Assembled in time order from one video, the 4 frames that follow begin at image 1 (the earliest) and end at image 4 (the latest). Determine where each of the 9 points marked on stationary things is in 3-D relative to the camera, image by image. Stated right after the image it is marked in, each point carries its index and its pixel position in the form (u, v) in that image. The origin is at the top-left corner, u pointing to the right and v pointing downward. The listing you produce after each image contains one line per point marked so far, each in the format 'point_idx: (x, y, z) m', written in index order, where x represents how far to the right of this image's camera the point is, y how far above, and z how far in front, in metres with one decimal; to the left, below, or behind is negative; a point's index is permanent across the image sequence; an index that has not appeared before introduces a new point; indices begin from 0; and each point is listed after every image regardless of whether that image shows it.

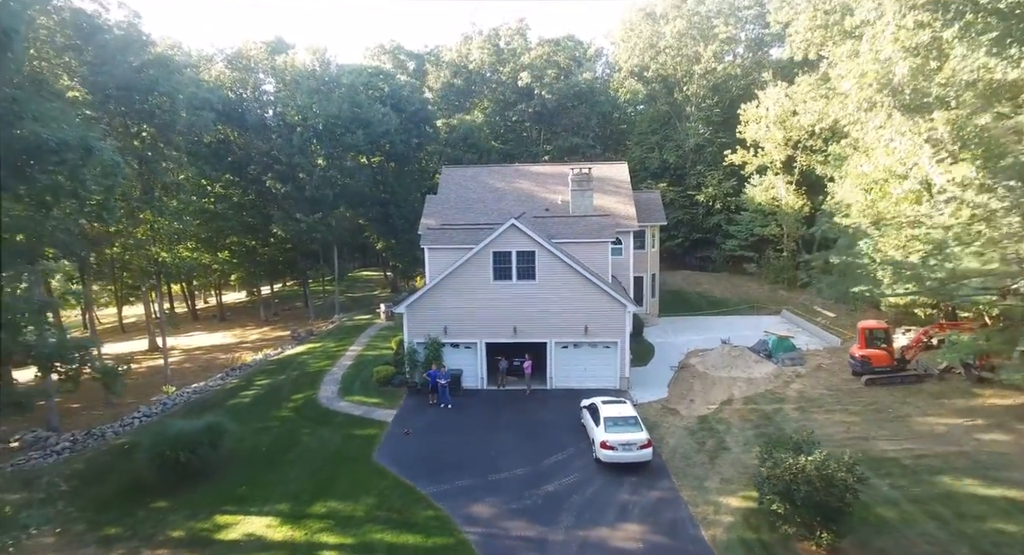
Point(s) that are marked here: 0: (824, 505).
0: (+4.9, -3.6, +10.0) m
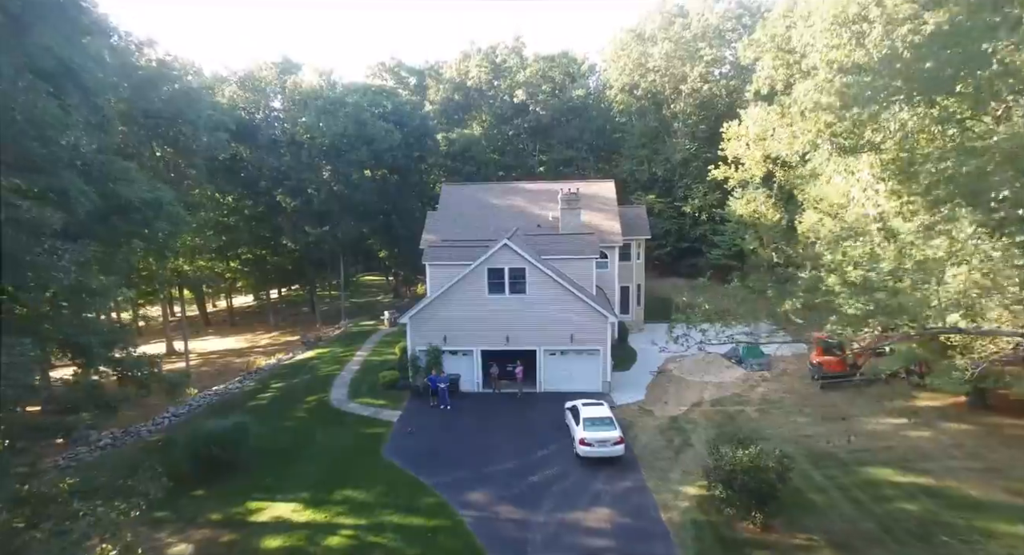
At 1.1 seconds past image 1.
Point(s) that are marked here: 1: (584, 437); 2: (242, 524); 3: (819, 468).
0: (+4.7, -4.0, +12.1) m
1: (+1.8, -4.0, +15.8) m
2: (-5.8, -5.3, +13.6) m
3: (+7.0, -4.3, +14.4) m
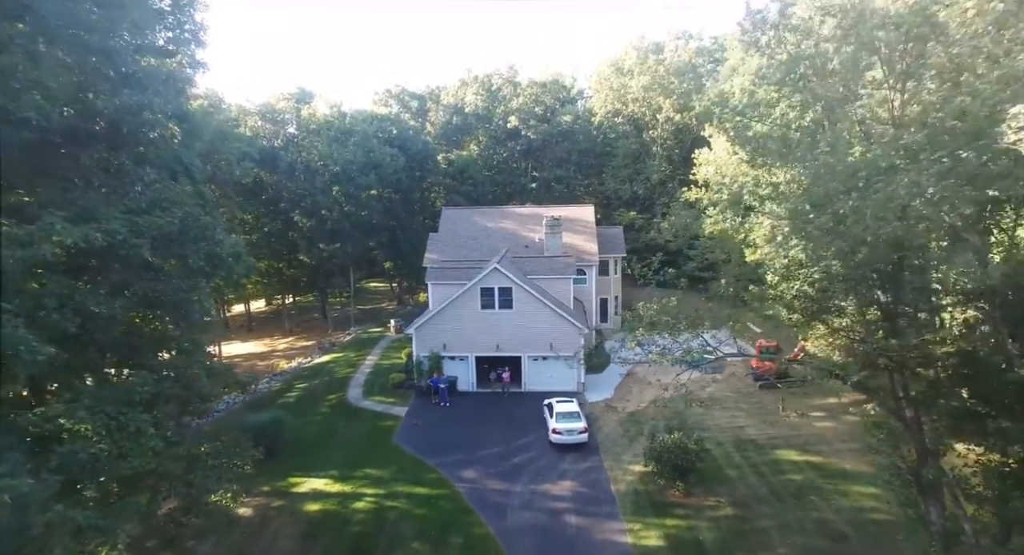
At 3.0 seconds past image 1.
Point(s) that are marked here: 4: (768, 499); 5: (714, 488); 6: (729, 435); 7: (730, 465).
0: (+4.2, -4.7, +16.0) m
1: (+1.4, -4.7, +19.7) m
2: (-6.2, -6.0, +17.5) m
3: (+6.6, -5.0, +18.3) m
4: (+6.2, -5.4, +15.4) m
5: (+5.2, -5.4, +16.3) m
6: (+6.6, -4.8, +19.4) m
7: (+6.0, -5.2, +17.4) m
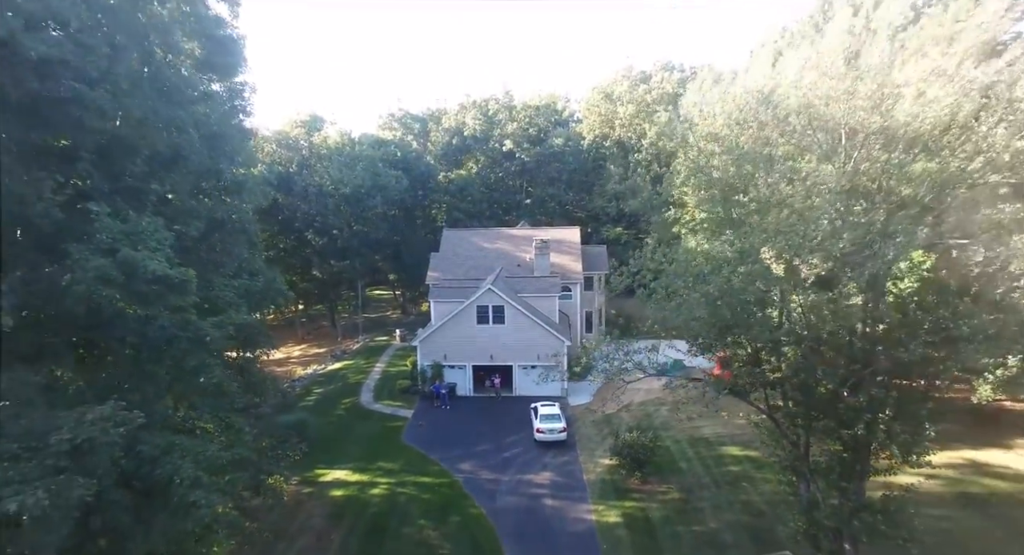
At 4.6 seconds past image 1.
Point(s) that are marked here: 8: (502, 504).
0: (+3.9, -5.6, +19.6) m
1: (+1.0, -5.5, +23.3) m
2: (-6.6, -6.8, +21.1) m
3: (+6.2, -5.9, +21.9) m
4: (+5.9, -6.3, +19.0) m
5: (+4.8, -6.2, +19.9) m
6: (+6.3, -5.7, +23.0) m
7: (+5.6, -6.0, +20.9) m
8: (-0.3, -6.8, +18.9) m
